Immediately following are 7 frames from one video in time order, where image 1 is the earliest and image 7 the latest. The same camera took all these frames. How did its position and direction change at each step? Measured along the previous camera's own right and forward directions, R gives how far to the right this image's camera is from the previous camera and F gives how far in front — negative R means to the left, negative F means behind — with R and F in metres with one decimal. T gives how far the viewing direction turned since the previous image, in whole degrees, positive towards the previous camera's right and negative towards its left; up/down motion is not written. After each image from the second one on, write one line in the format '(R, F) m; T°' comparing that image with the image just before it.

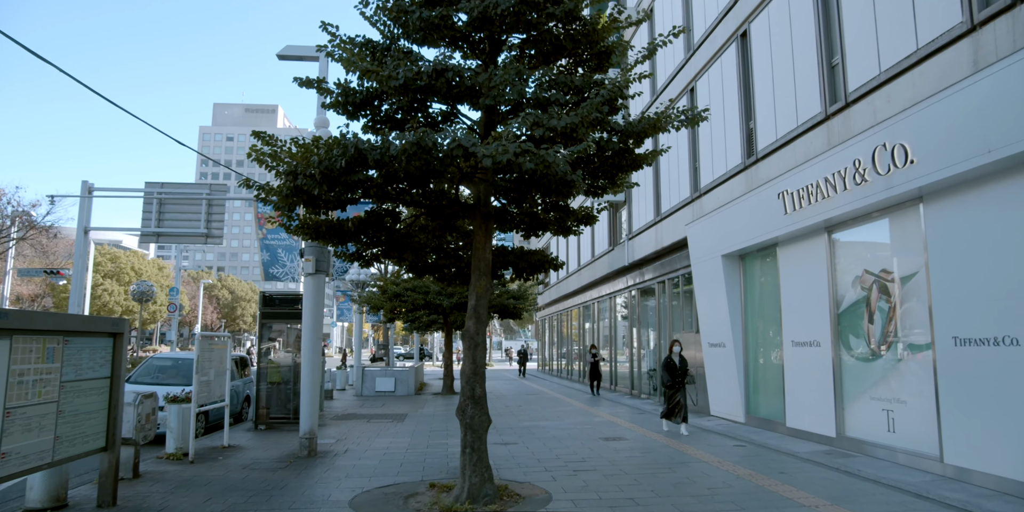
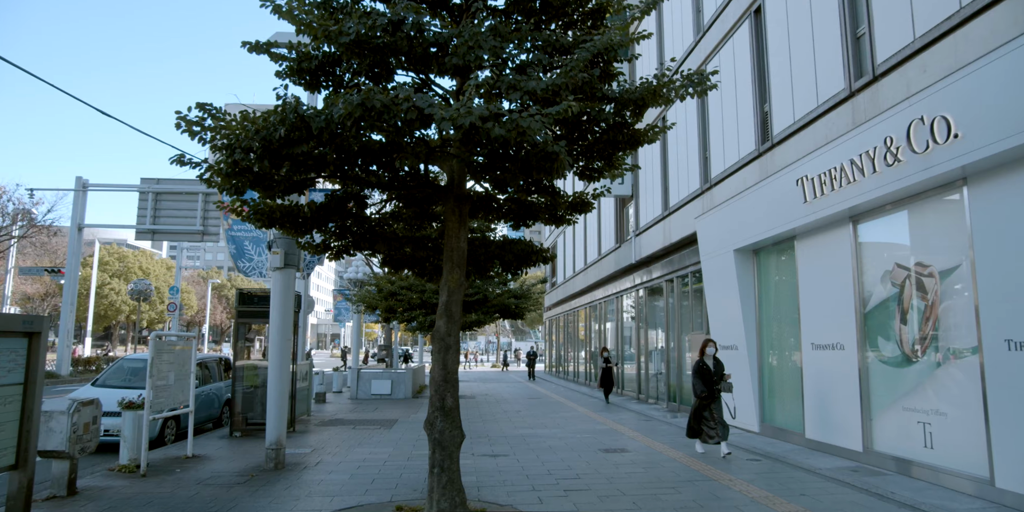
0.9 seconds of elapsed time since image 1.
(+0.3, +0.9) m; -1°
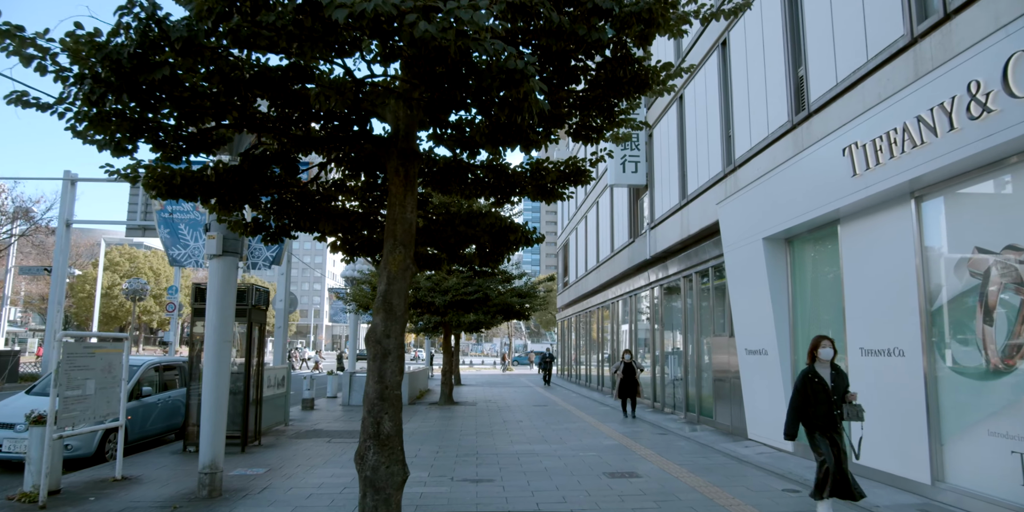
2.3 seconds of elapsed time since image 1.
(+0.4, +1.5) m; -1°
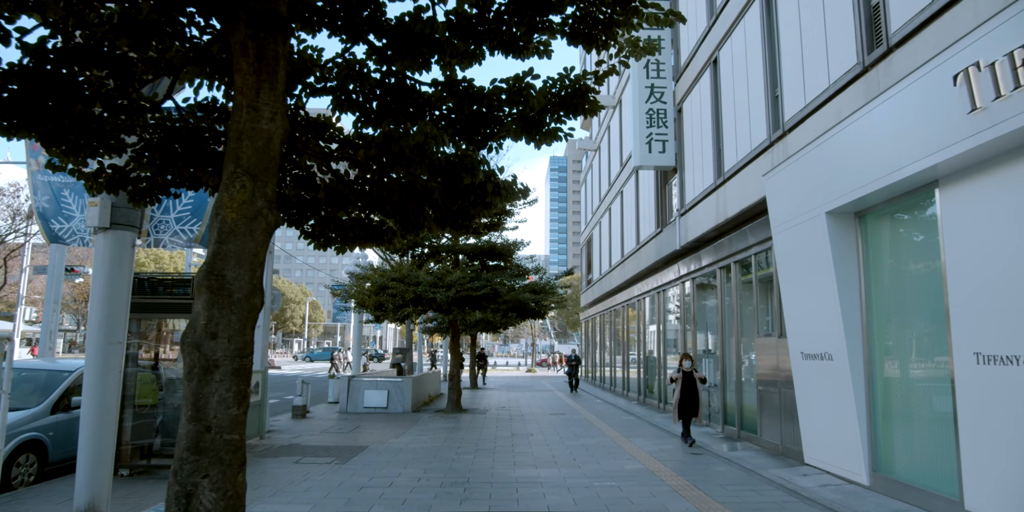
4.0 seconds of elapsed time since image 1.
(+0.4, +1.9) m; -2°
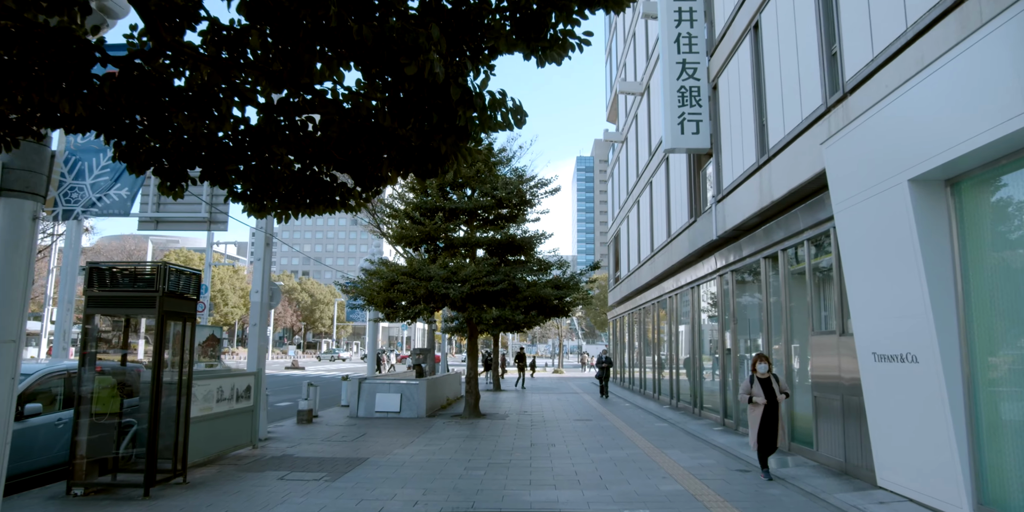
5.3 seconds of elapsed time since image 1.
(+0.2, +1.3) m; -2°
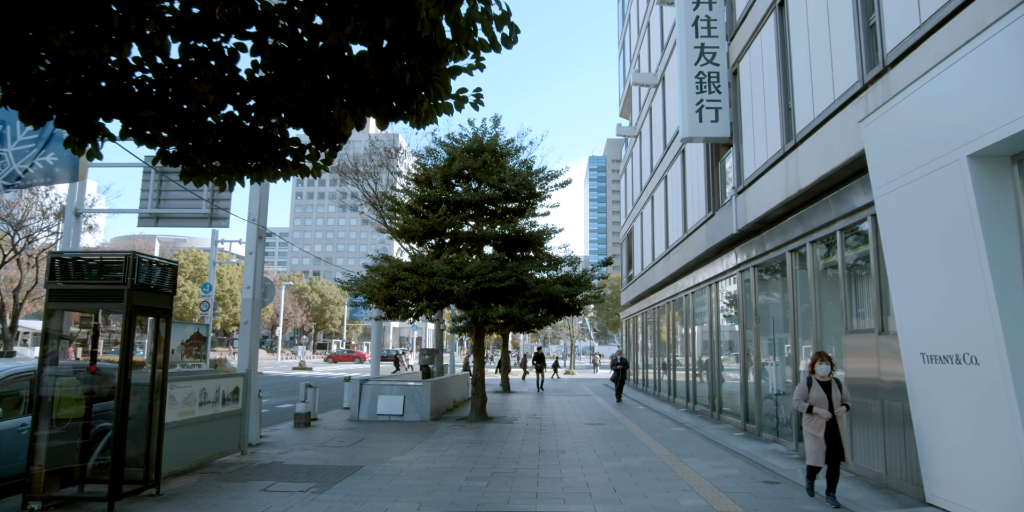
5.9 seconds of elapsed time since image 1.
(+0.1, +0.8) m; -1°
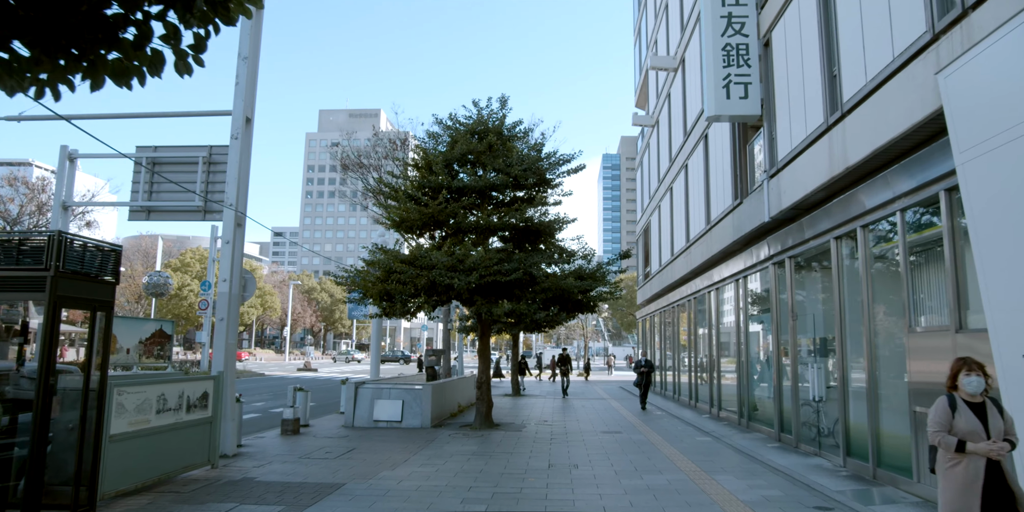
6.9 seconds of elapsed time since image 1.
(+0.1, +1.3) m; -1°
